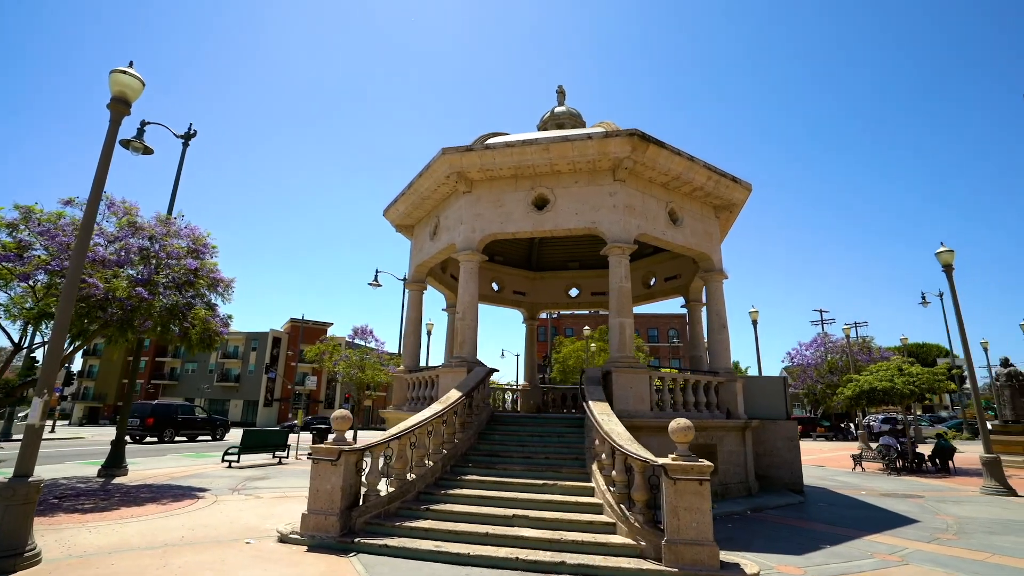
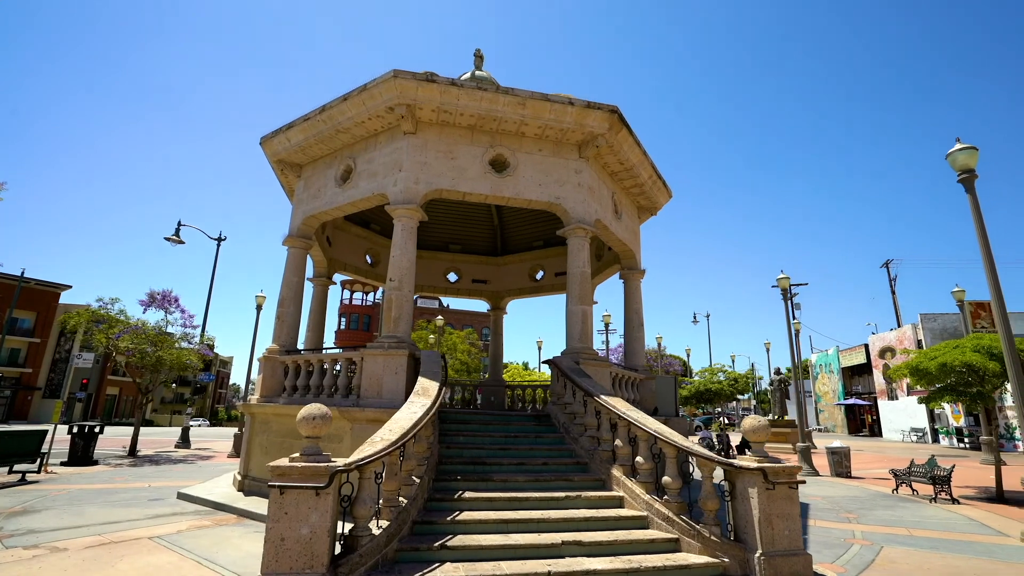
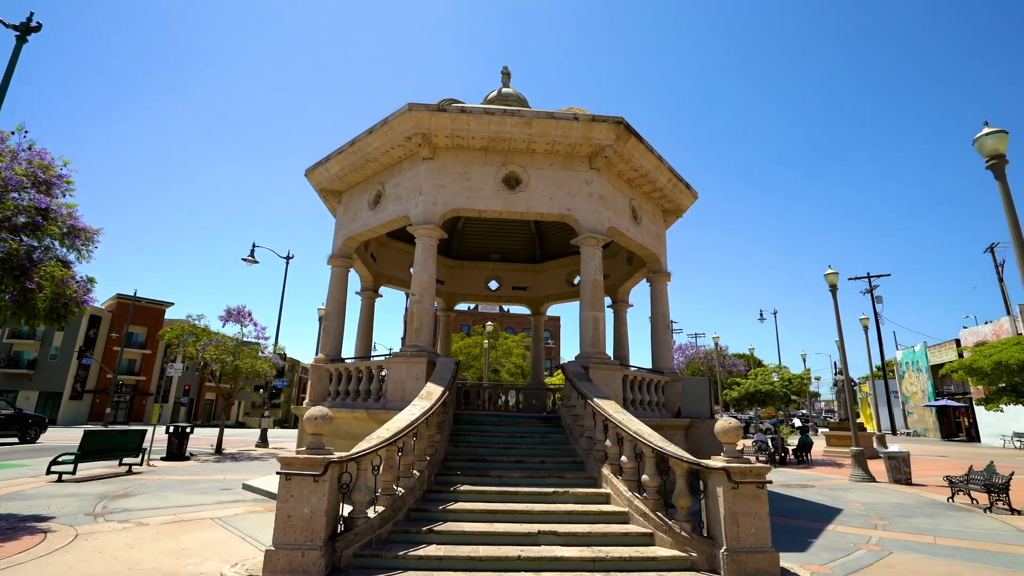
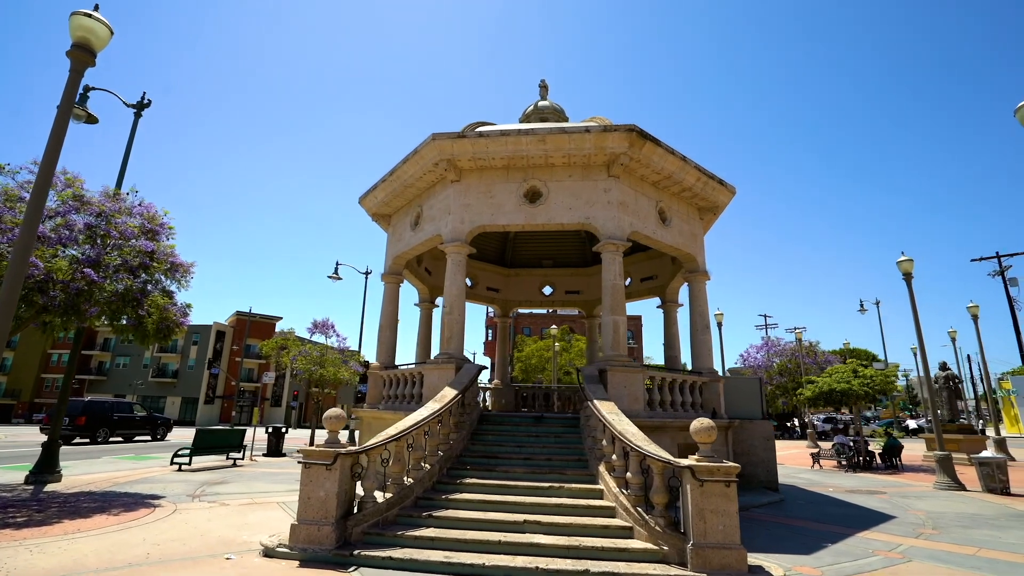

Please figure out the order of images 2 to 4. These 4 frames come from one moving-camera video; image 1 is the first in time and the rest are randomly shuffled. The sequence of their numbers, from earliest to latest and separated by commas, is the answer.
4, 3, 2
